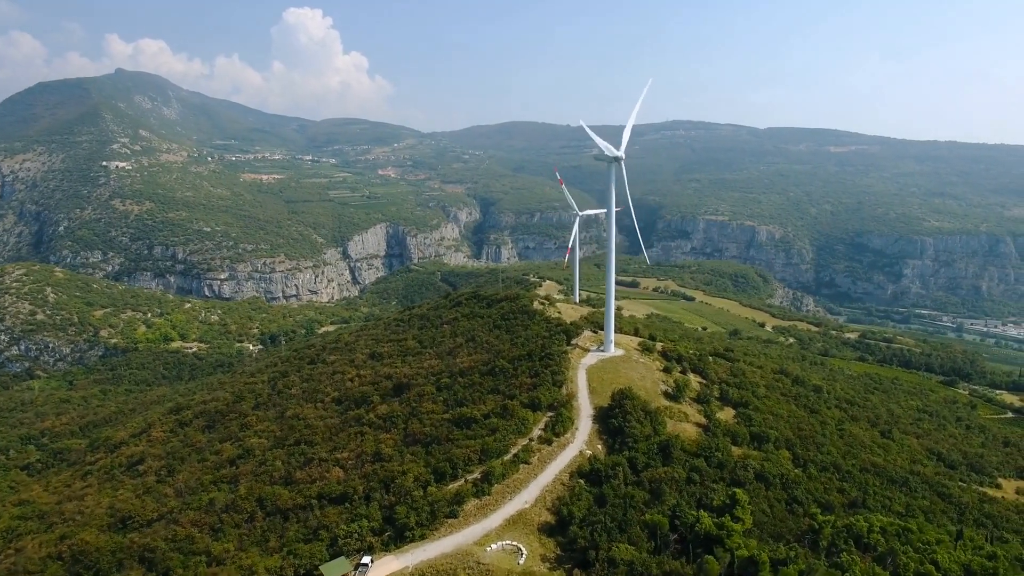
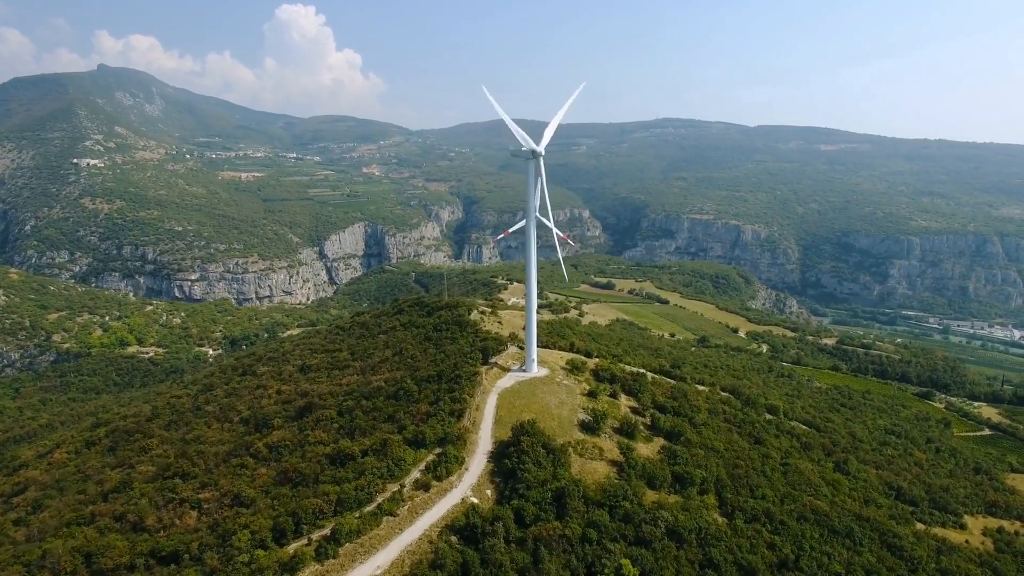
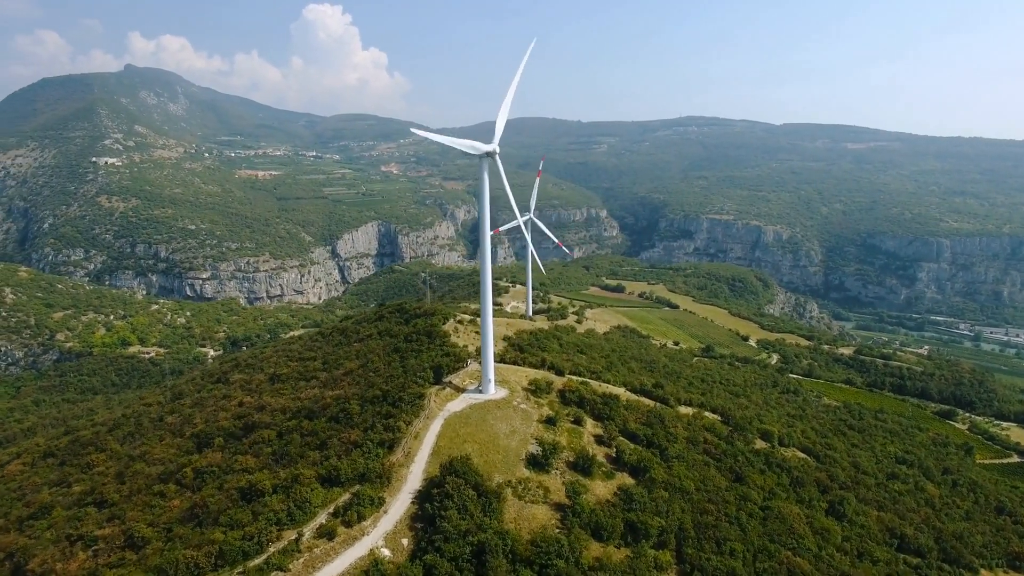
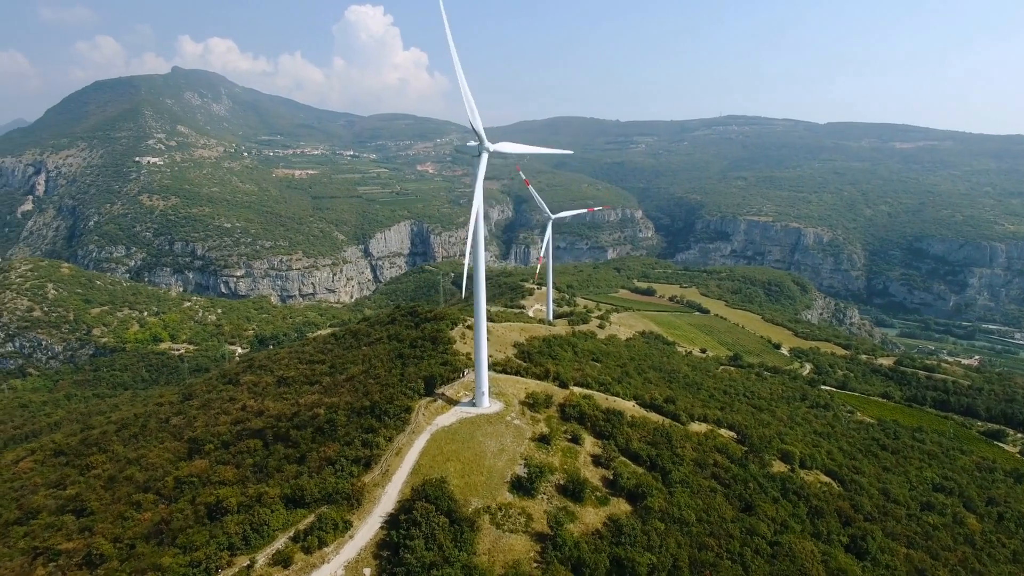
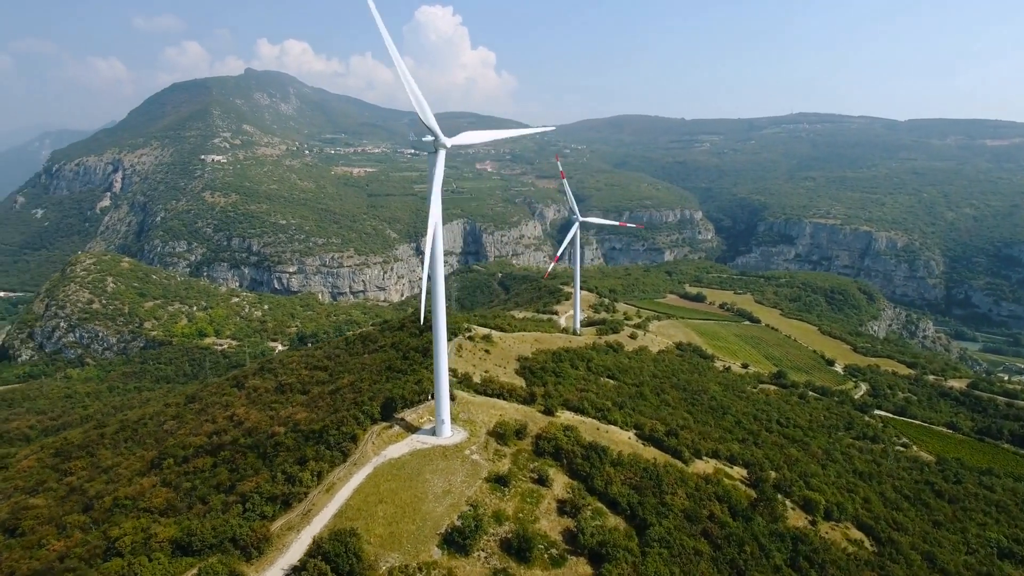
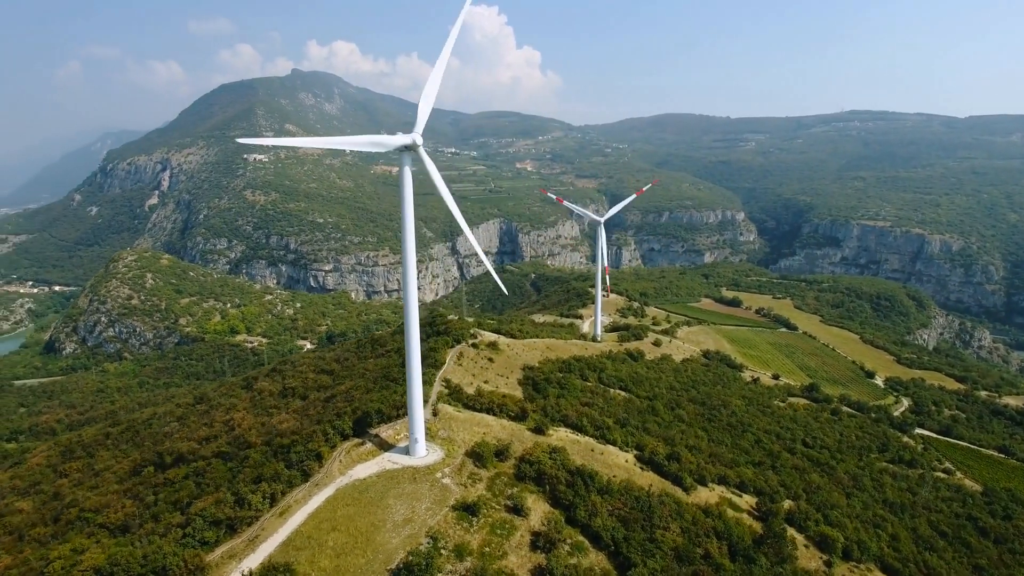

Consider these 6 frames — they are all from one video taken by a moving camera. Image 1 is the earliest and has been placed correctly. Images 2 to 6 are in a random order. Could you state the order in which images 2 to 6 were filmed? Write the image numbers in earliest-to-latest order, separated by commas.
2, 3, 4, 5, 6
